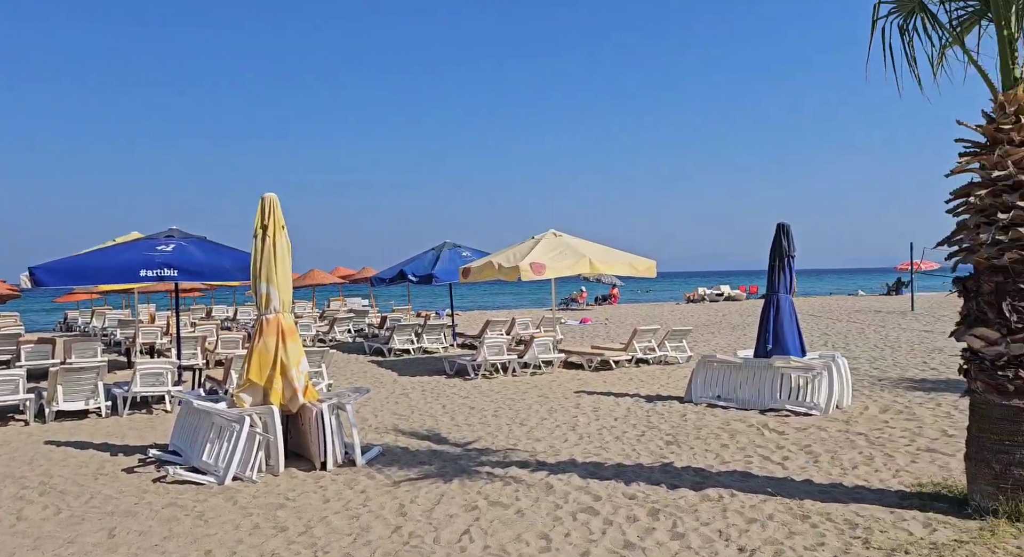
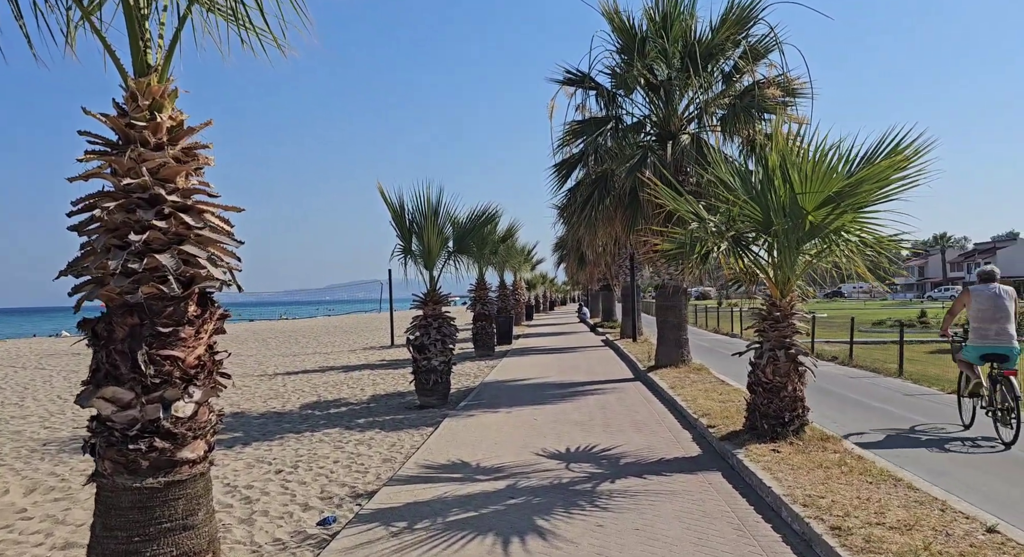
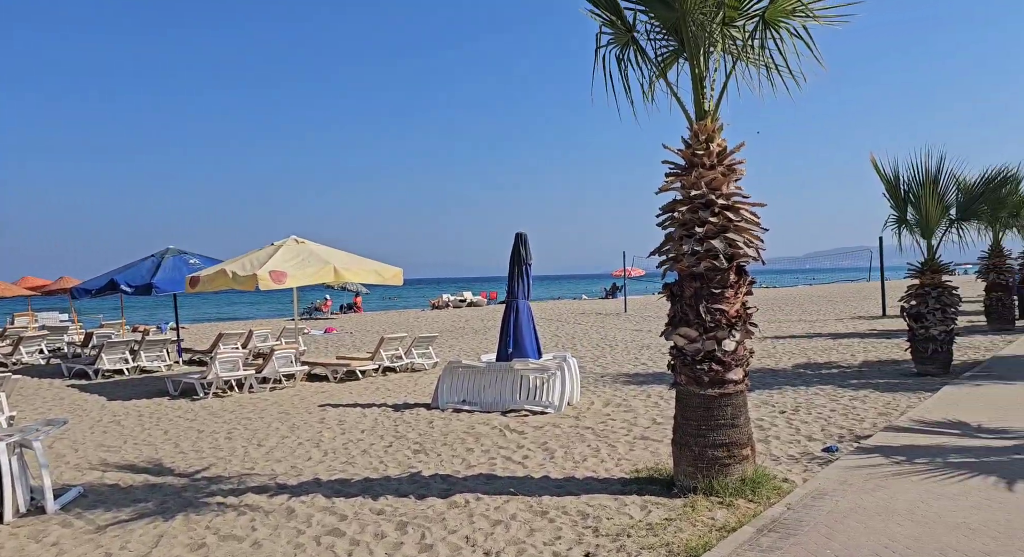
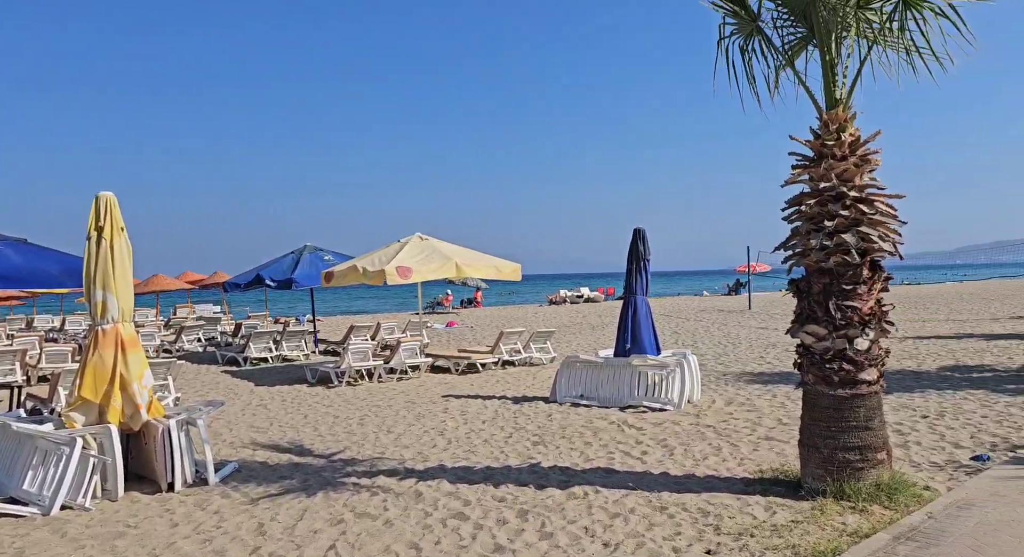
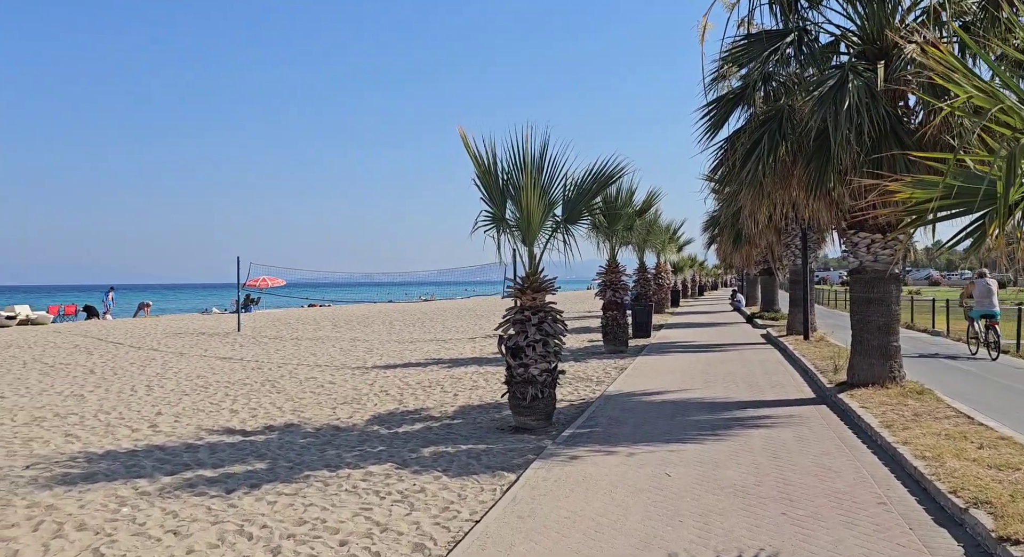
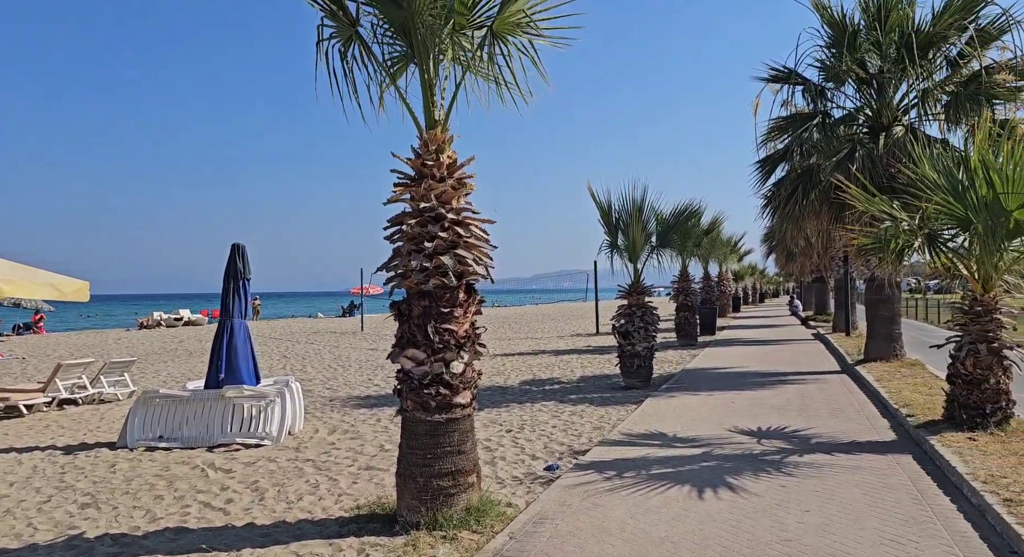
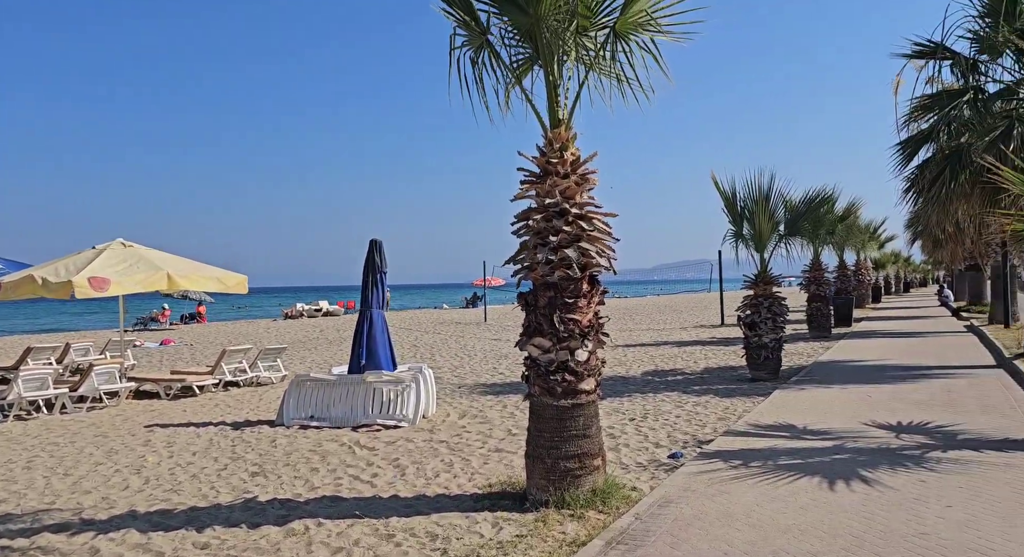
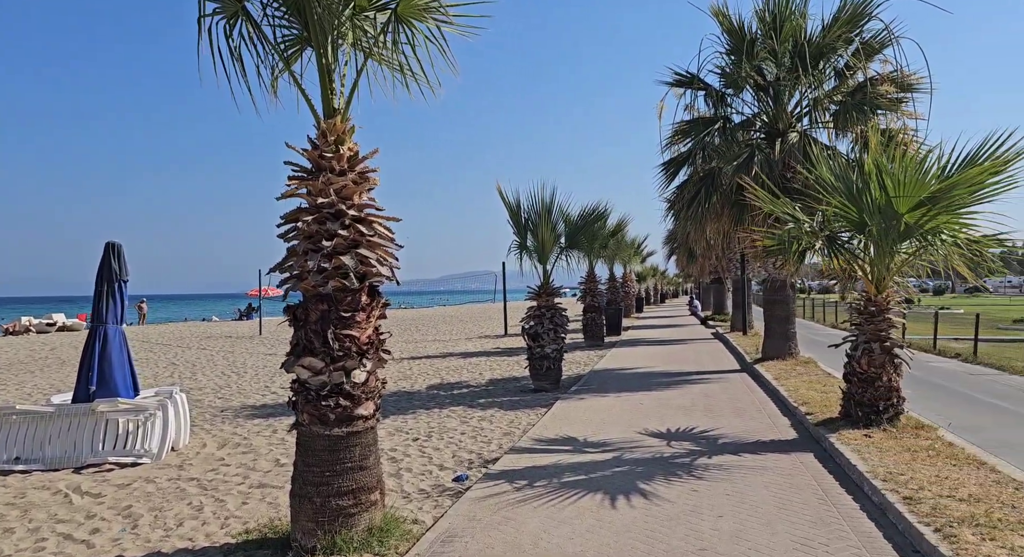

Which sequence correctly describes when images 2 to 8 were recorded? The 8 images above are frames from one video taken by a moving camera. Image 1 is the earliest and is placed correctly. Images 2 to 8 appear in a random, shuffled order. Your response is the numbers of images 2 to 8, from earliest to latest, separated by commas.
4, 3, 7, 6, 8, 2, 5
